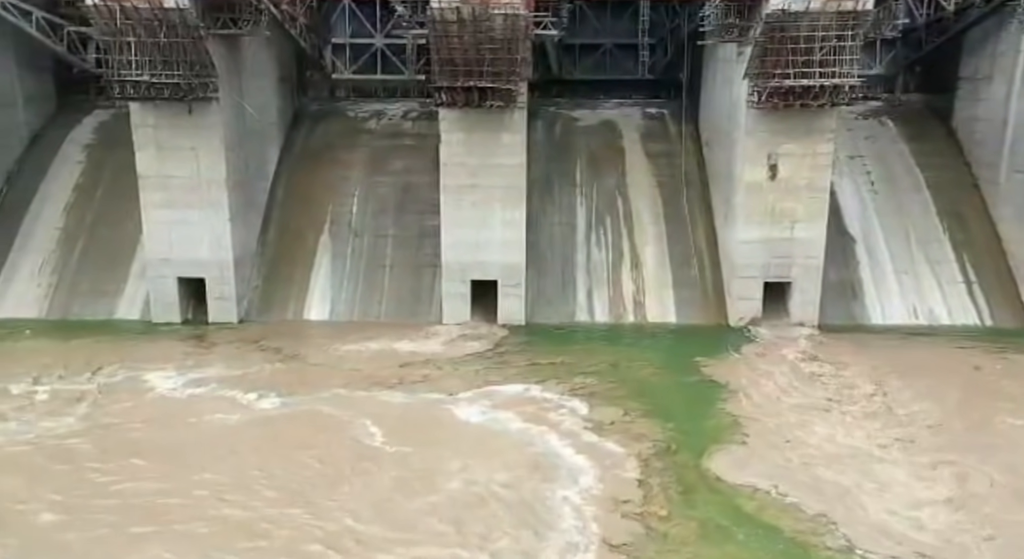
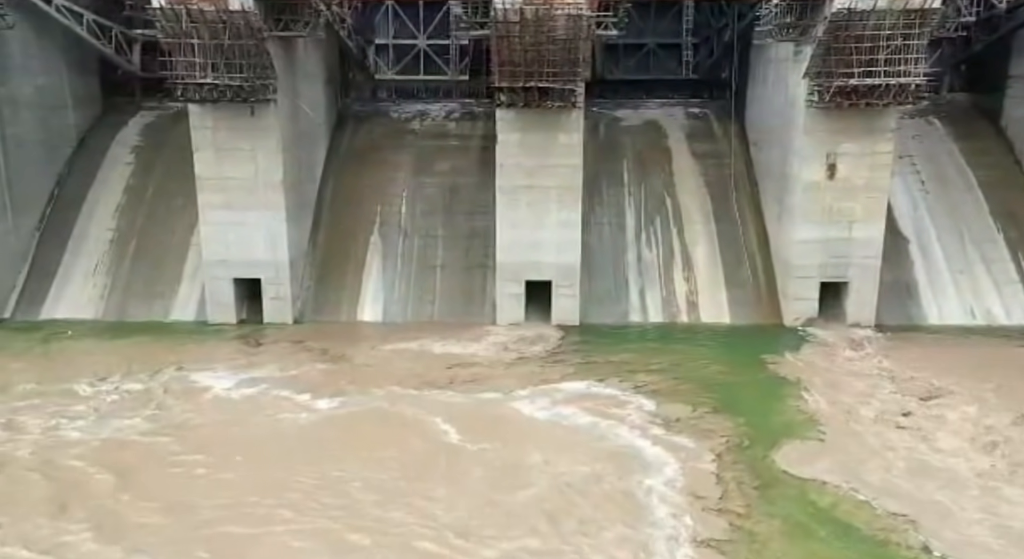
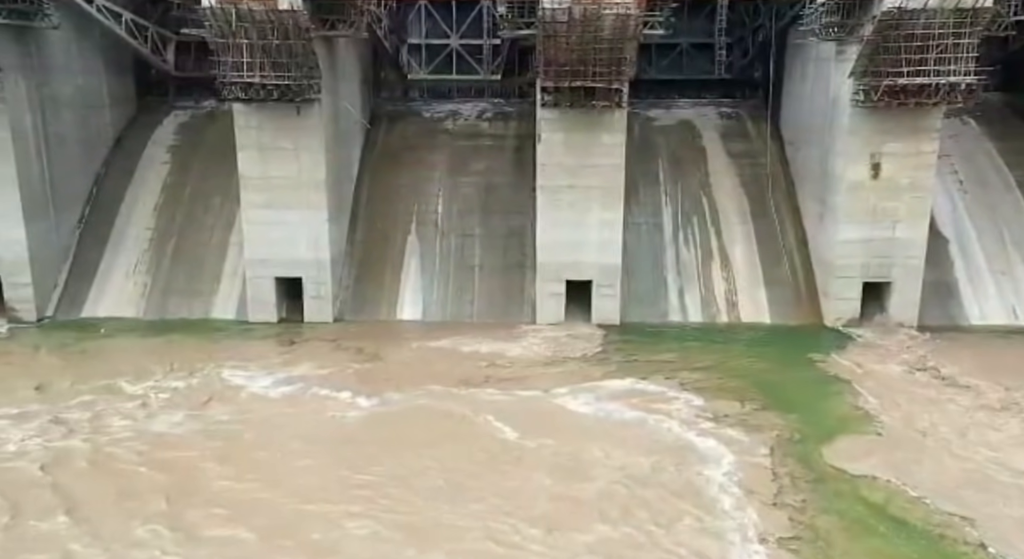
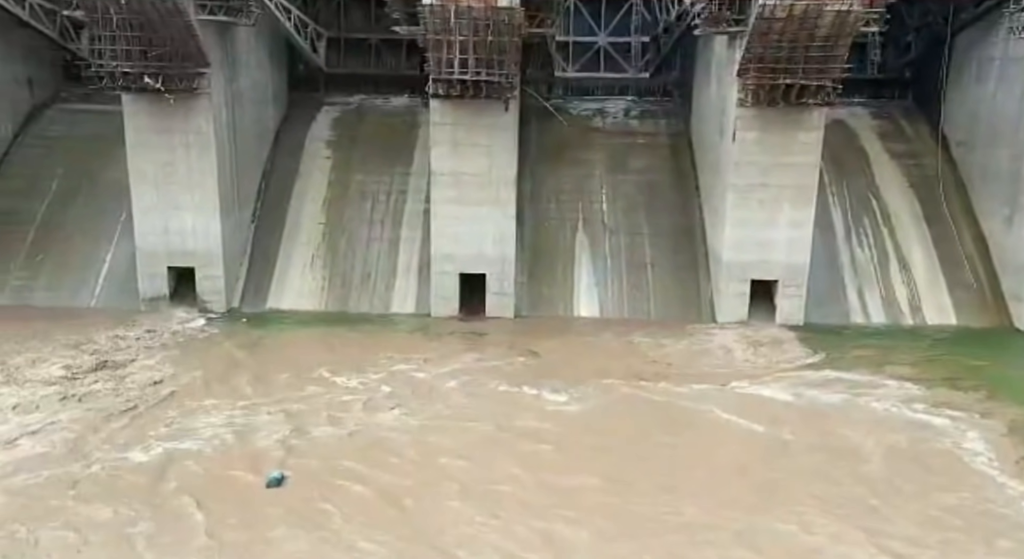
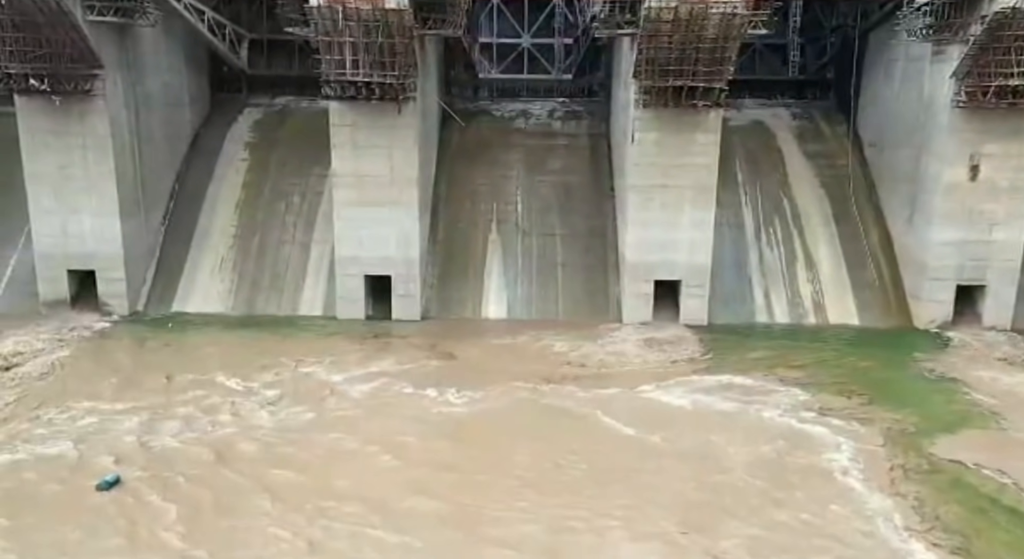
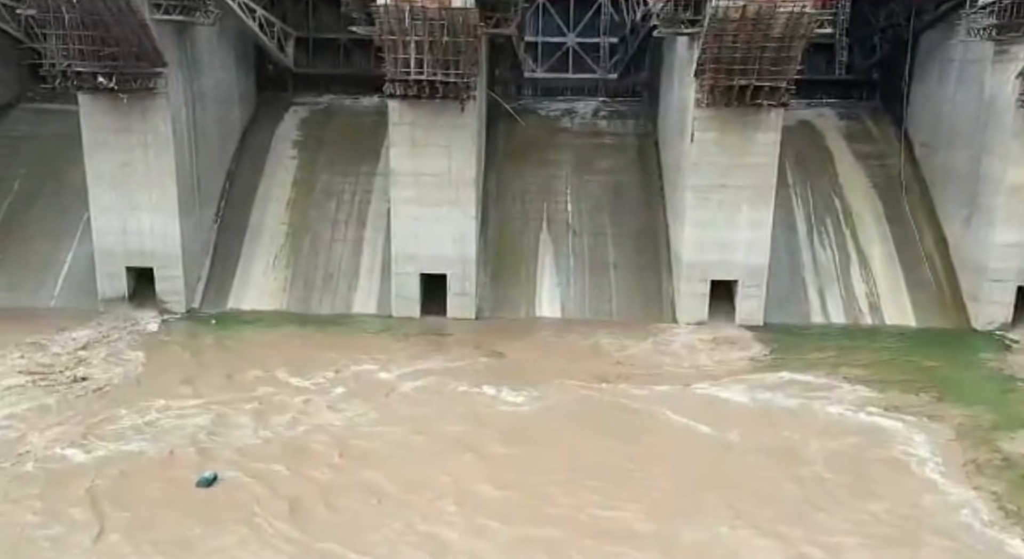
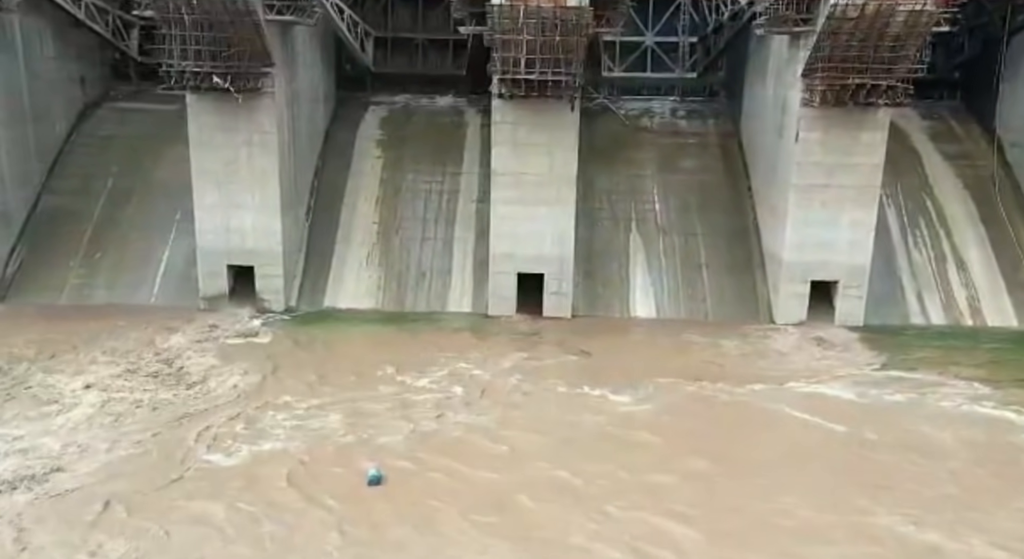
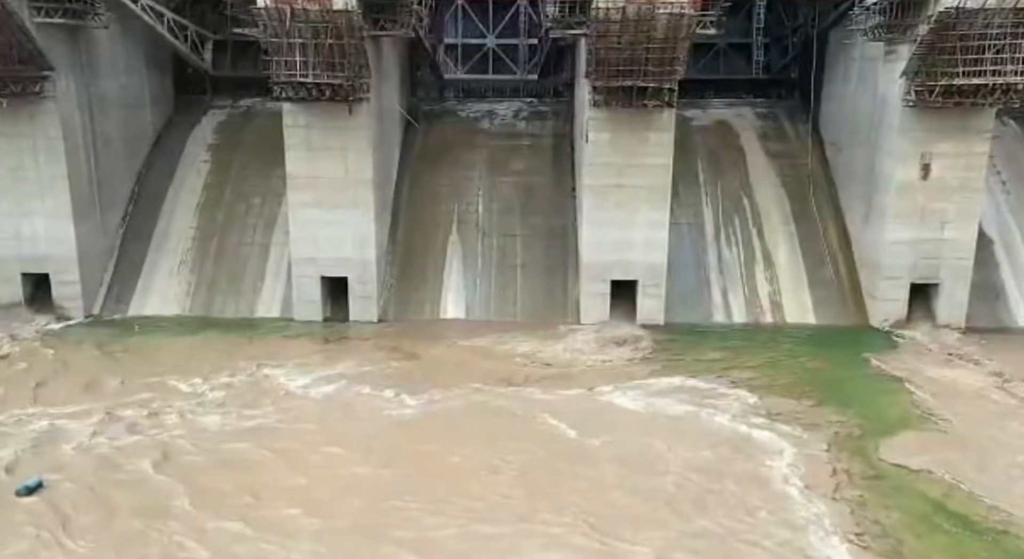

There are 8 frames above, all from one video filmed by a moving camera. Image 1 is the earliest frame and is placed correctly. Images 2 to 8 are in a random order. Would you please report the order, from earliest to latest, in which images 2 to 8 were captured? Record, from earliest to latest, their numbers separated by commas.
2, 3, 8, 5, 6, 4, 7
